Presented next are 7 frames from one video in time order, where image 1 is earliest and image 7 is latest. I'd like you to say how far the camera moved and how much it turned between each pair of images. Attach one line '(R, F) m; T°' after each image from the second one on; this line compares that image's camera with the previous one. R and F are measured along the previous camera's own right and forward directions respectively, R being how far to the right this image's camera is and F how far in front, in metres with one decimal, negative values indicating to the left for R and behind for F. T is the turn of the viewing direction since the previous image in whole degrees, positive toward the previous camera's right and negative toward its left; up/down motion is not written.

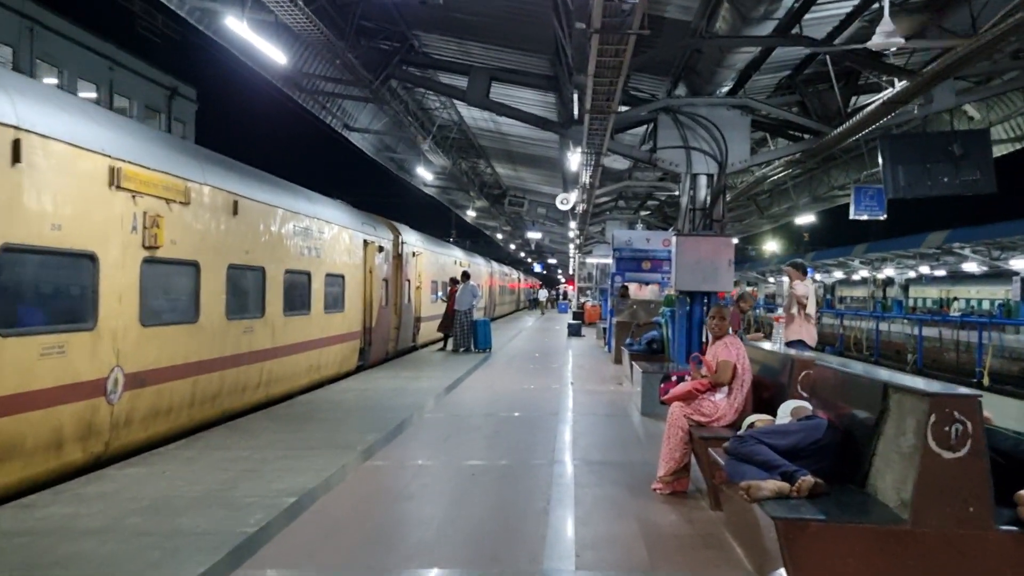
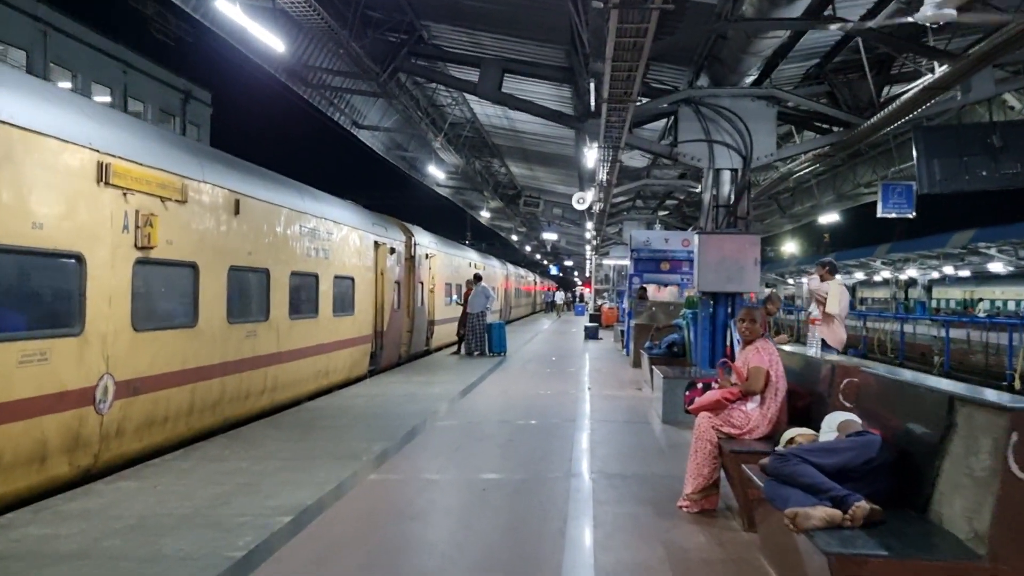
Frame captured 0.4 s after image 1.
(0.0, +0.4) m; -1°
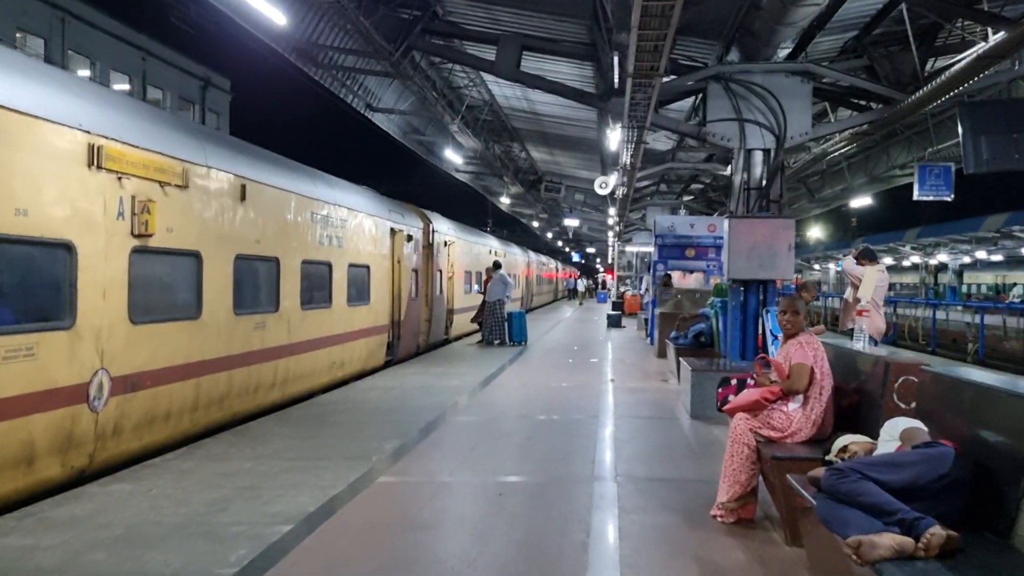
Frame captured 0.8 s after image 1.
(0.0, +0.4) m; -1°
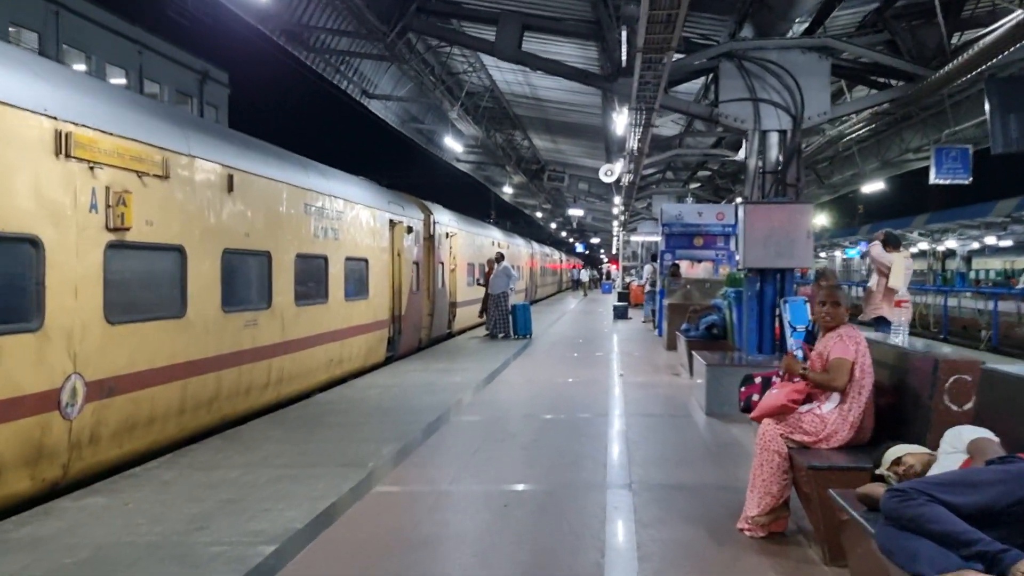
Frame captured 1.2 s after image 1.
(0.0, +0.4) m; 0°
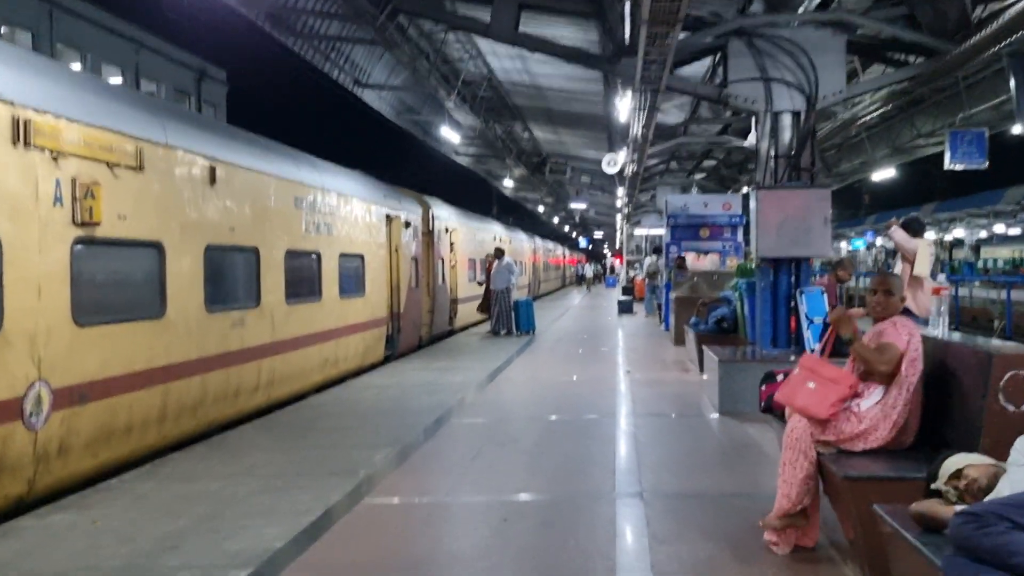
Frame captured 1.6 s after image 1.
(0.0, +0.4) m; 0°
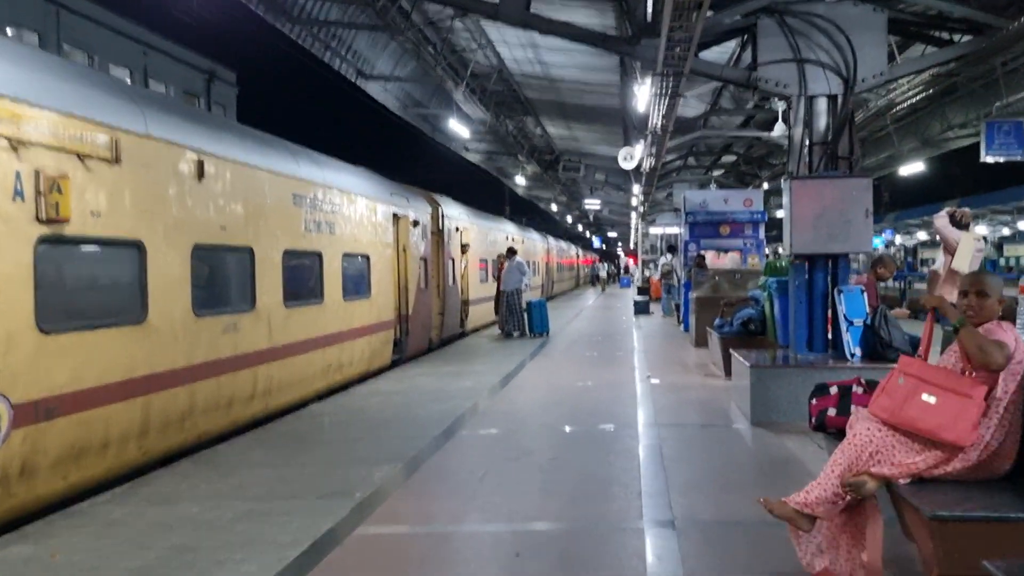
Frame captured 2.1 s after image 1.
(0.0, +0.6) m; -1°
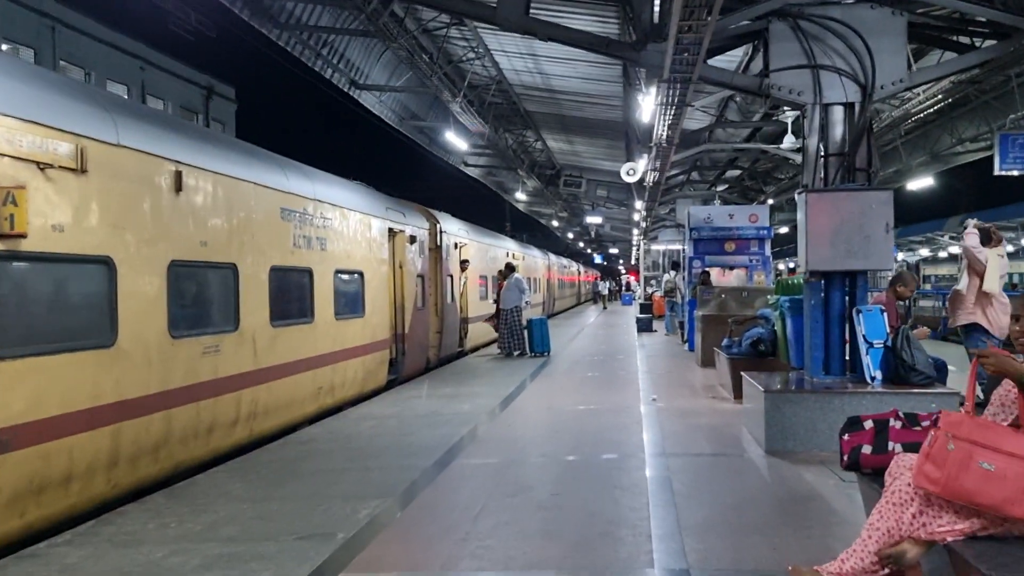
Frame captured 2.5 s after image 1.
(0.0, +0.4) m; 0°
